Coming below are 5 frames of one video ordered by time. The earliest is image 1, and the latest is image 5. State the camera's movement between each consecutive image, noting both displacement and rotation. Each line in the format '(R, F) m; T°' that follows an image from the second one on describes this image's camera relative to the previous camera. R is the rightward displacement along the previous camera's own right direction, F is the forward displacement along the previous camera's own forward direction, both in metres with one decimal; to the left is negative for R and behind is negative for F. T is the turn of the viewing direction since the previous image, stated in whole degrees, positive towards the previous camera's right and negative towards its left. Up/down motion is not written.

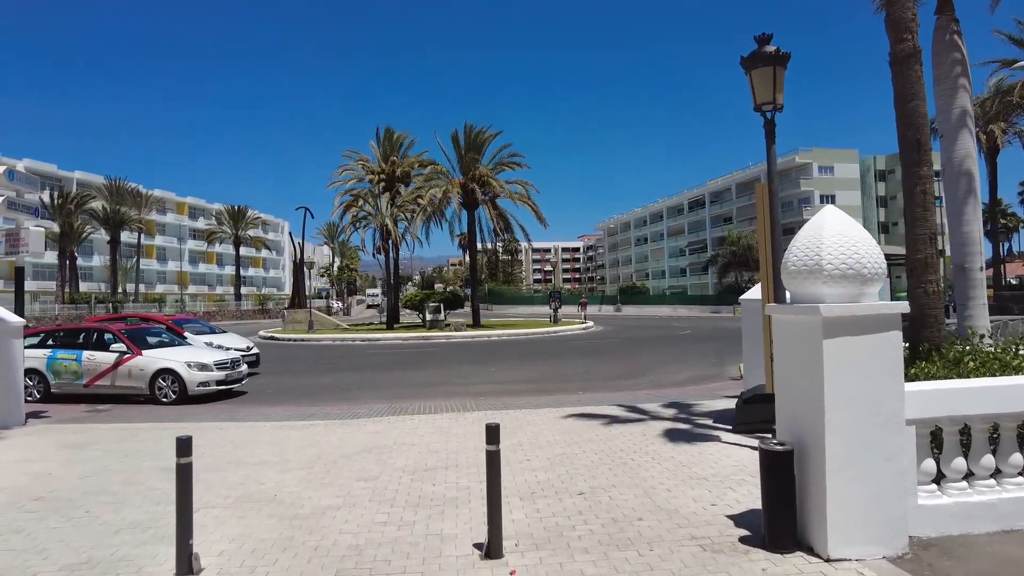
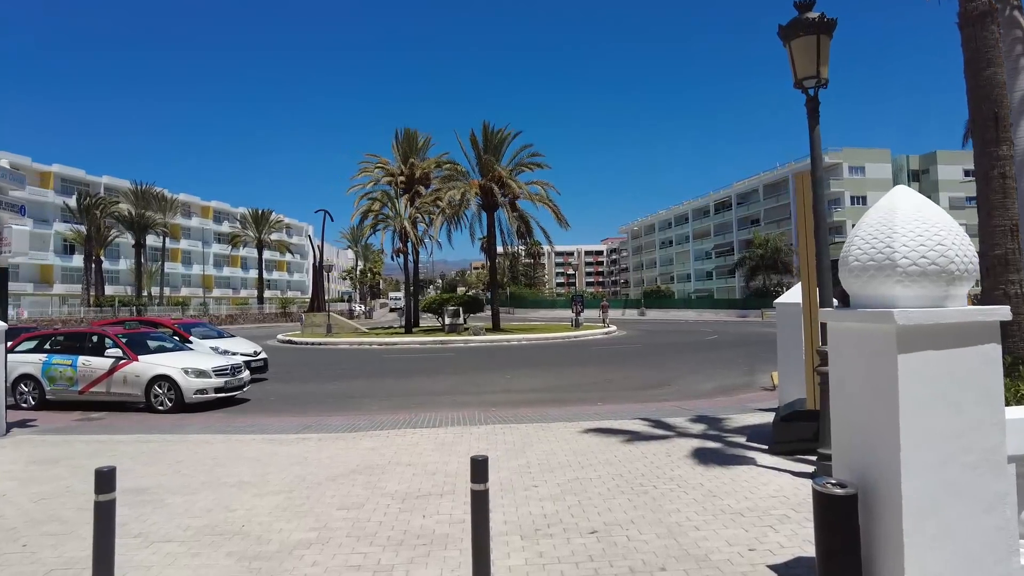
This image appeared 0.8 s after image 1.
(+0.2, +0.7) m; -2°
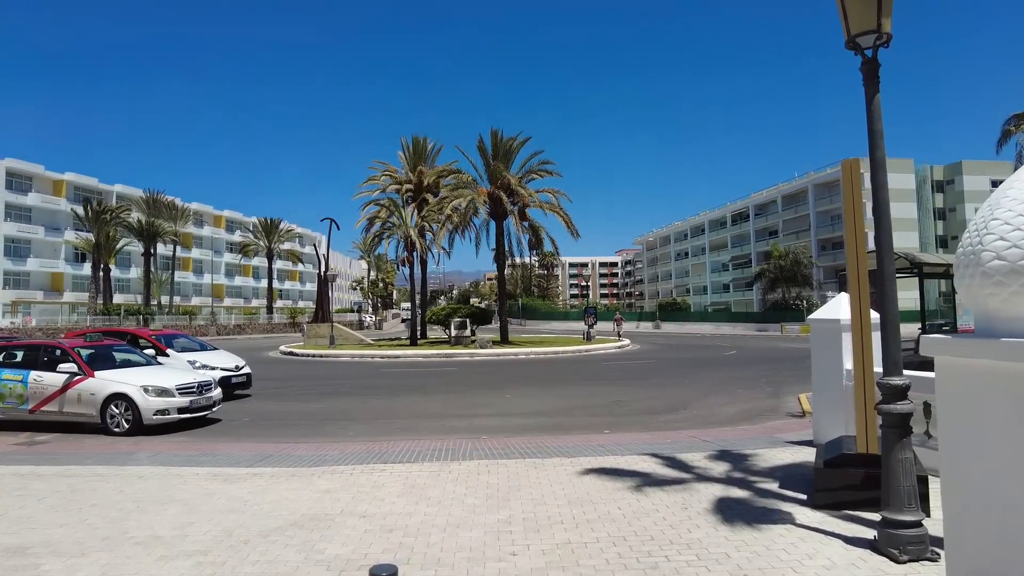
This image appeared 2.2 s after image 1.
(+0.3, +1.1) m; -1°
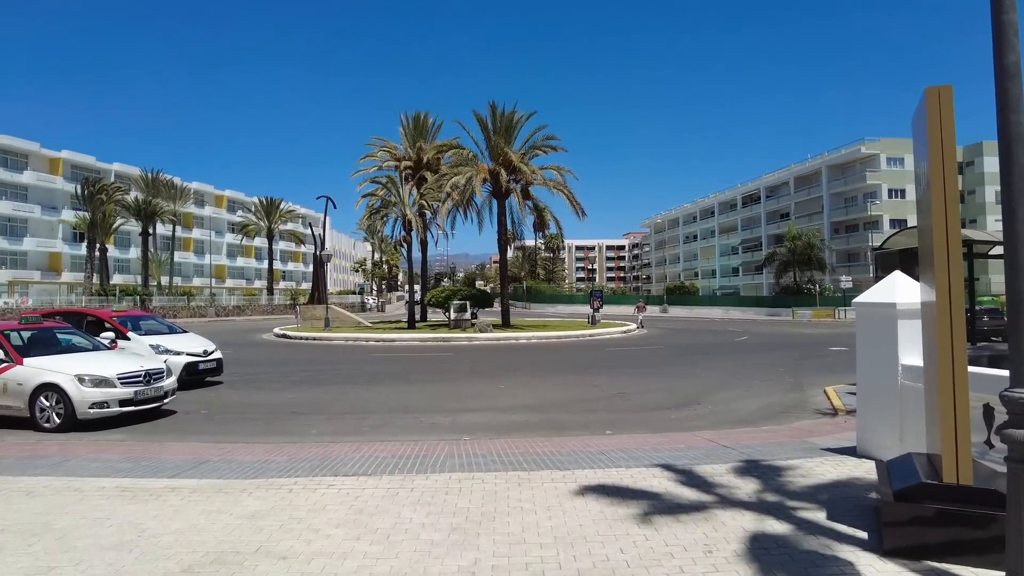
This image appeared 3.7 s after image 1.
(+0.2, +1.3) m; -1°
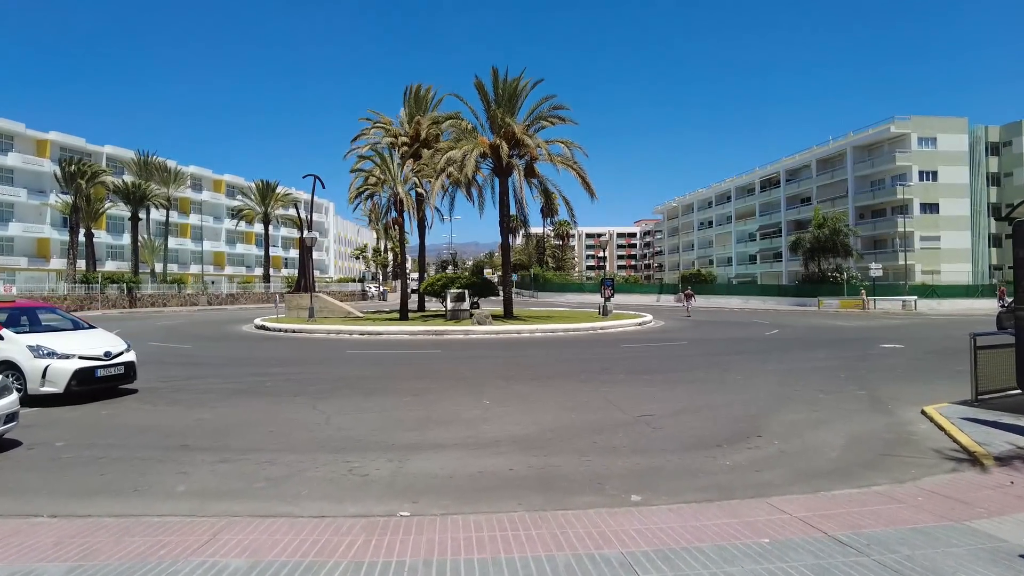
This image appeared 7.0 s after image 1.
(+0.3, +2.9) m; -1°
